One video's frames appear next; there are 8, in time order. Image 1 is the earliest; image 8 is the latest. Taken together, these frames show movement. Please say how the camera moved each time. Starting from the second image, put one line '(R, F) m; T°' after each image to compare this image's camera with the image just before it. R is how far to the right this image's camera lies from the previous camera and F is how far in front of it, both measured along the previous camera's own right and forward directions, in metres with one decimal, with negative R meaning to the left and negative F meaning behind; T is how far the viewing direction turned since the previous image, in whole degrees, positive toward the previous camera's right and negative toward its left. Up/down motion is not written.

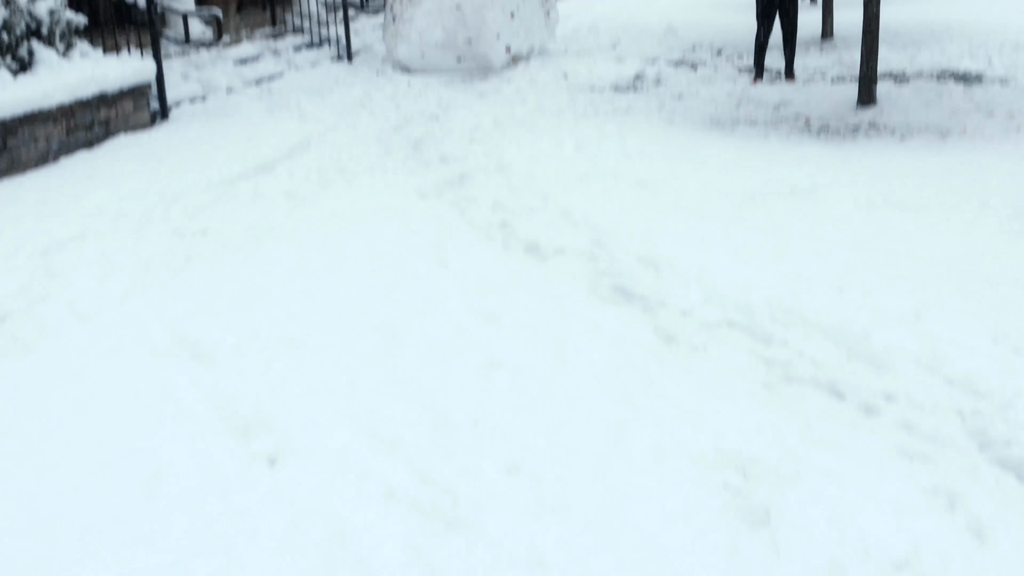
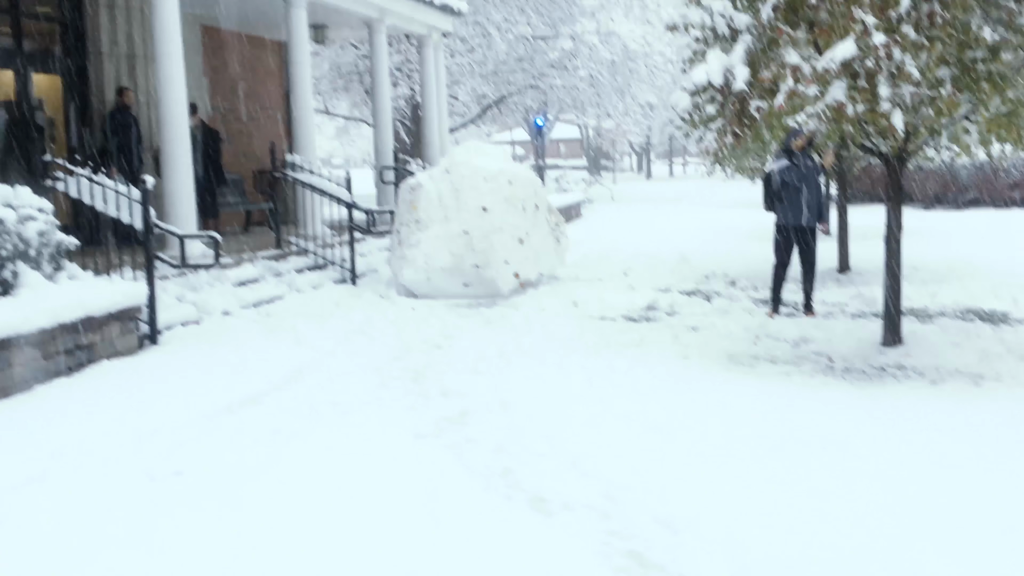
(0.0, +0.4) m; 0°
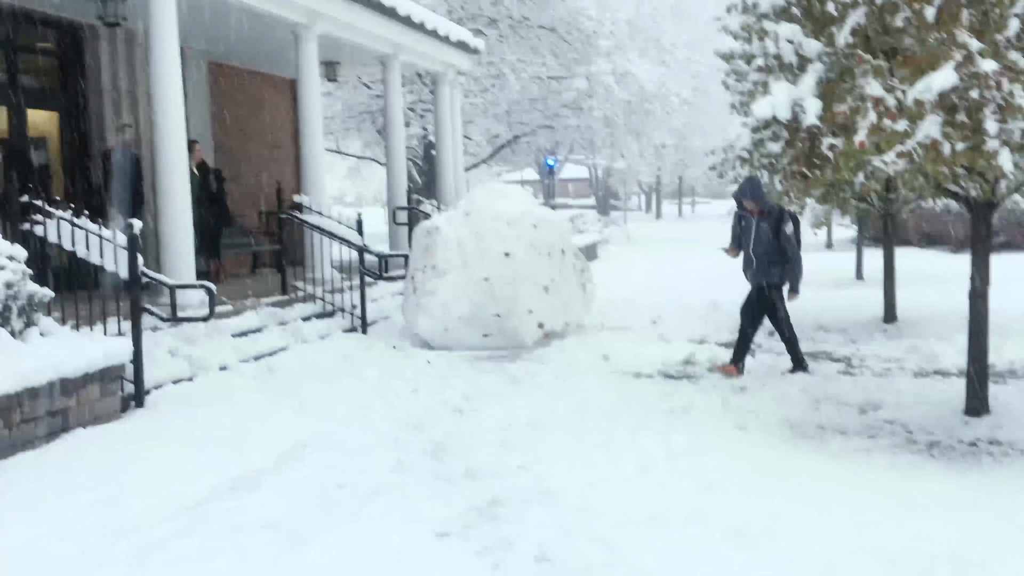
(-0.1, +0.8) m; 0°
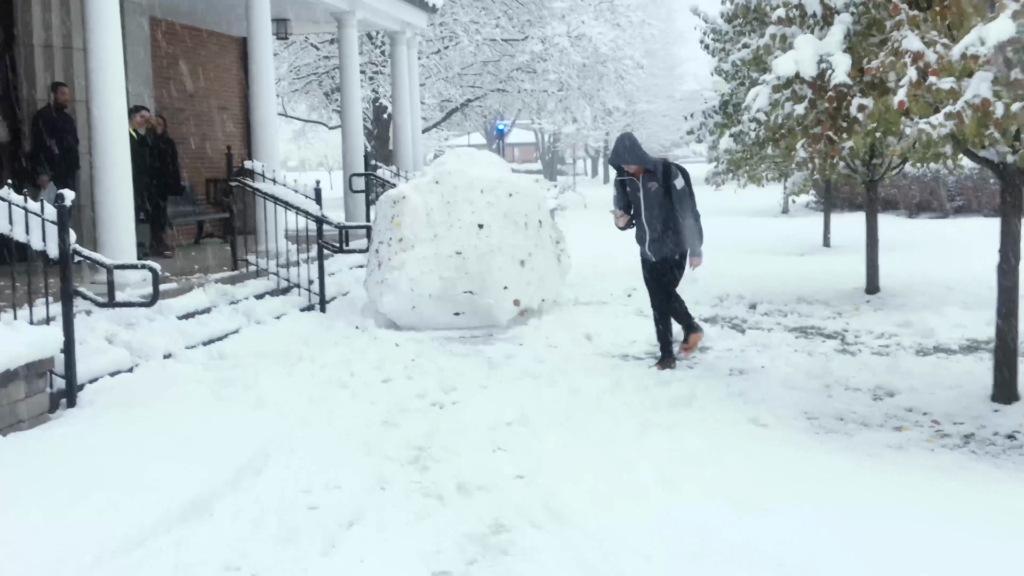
(-0.2, +0.7) m; +3°
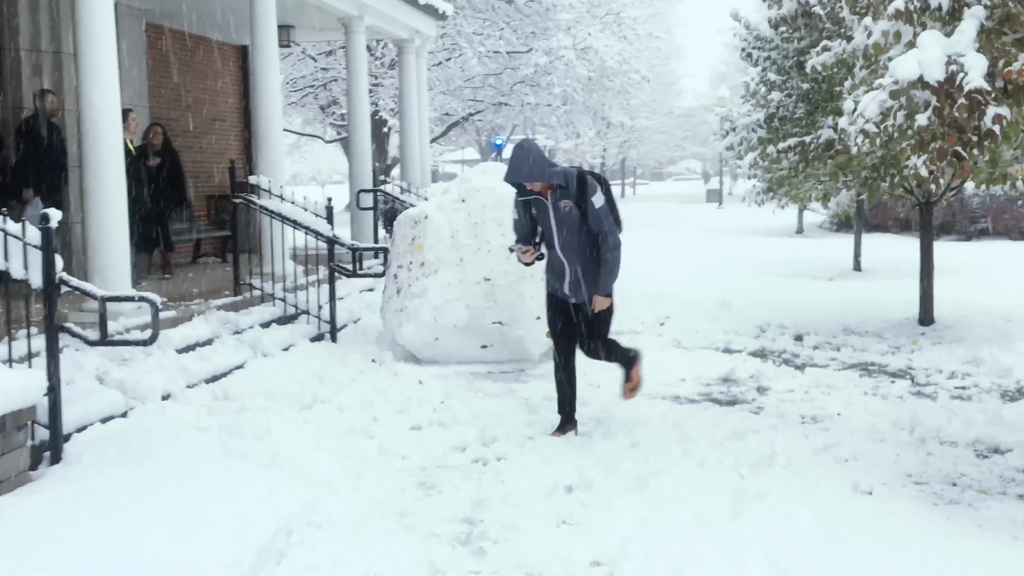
(-0.3, +0.8) m; 0°
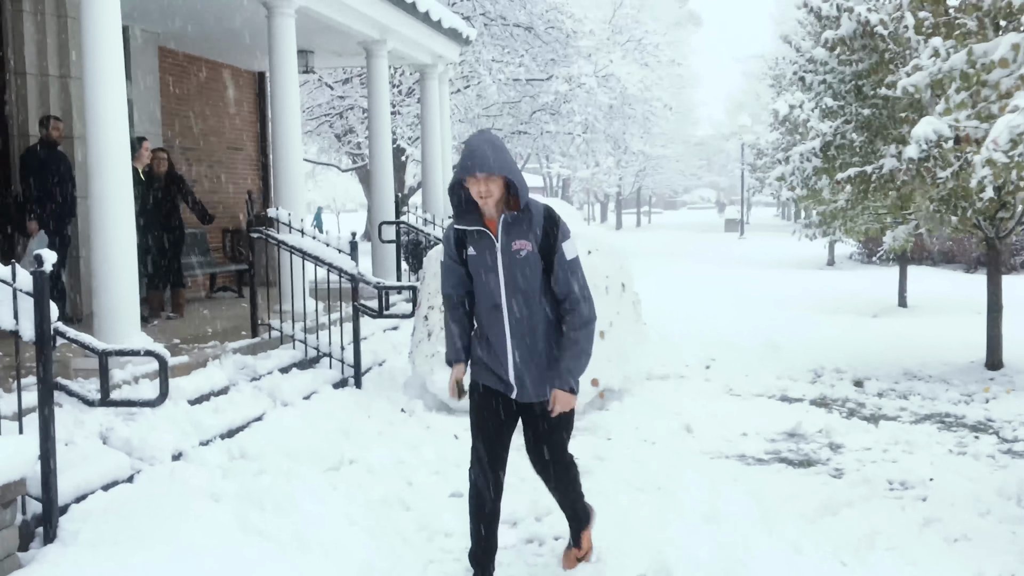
(-0.2, +0.7) m; -1°
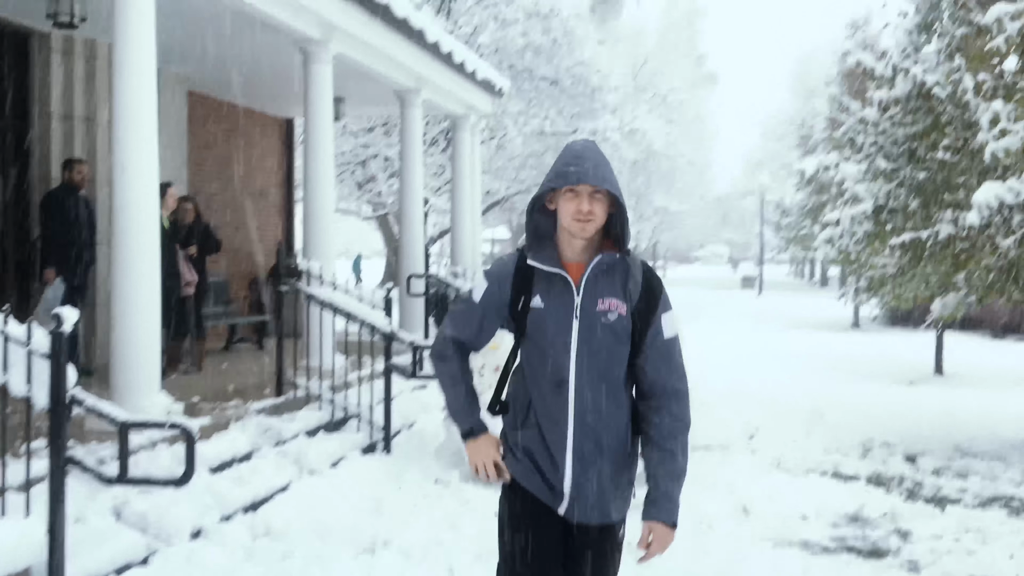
(-0.2, +0.4) m; -1°
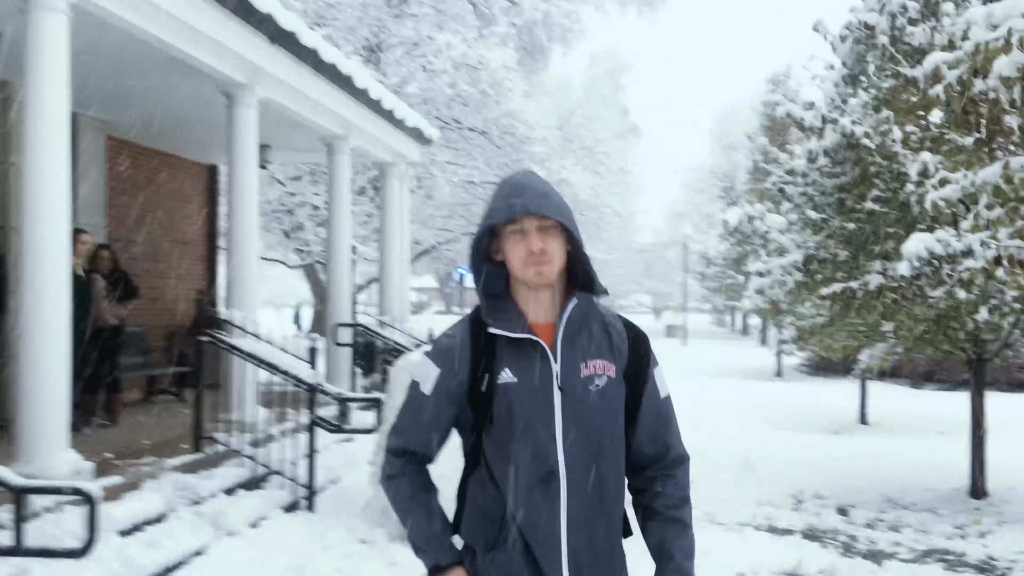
(0.0, +0.2) m; +4°
